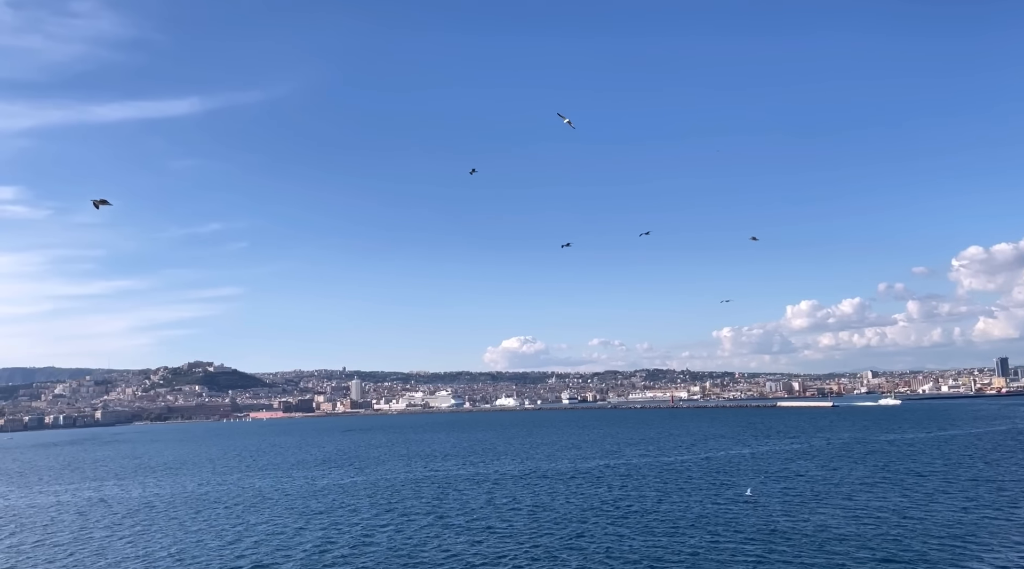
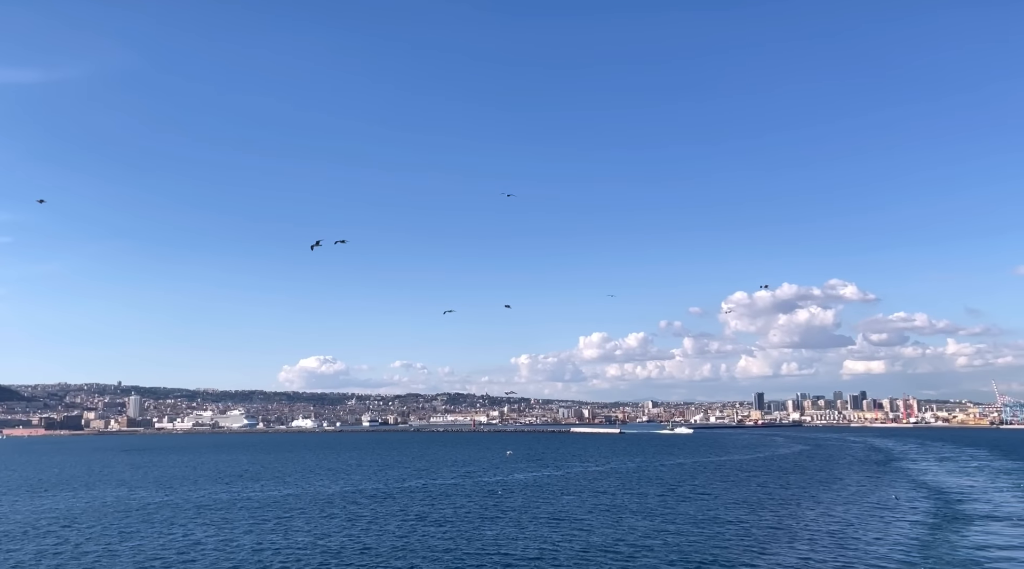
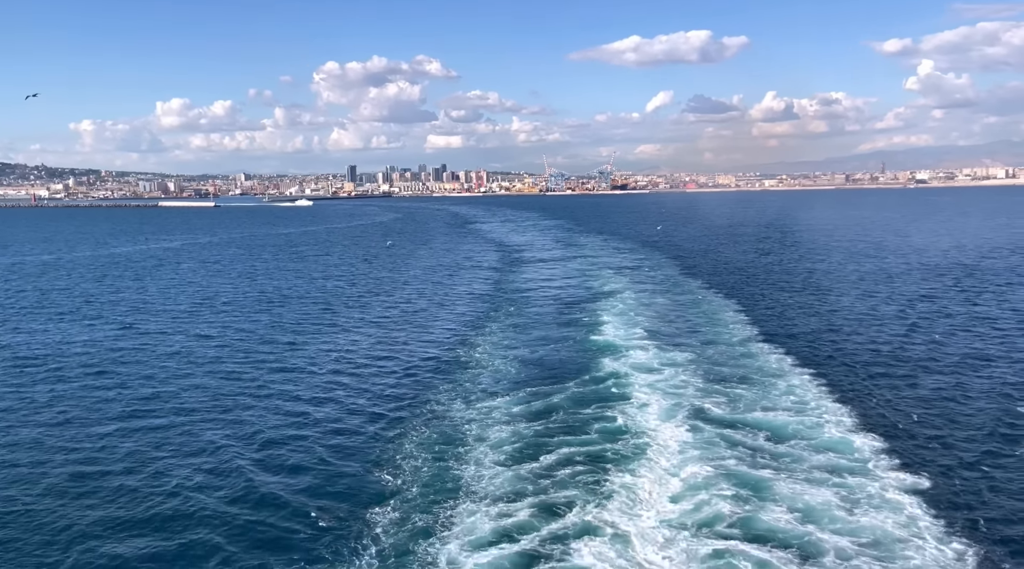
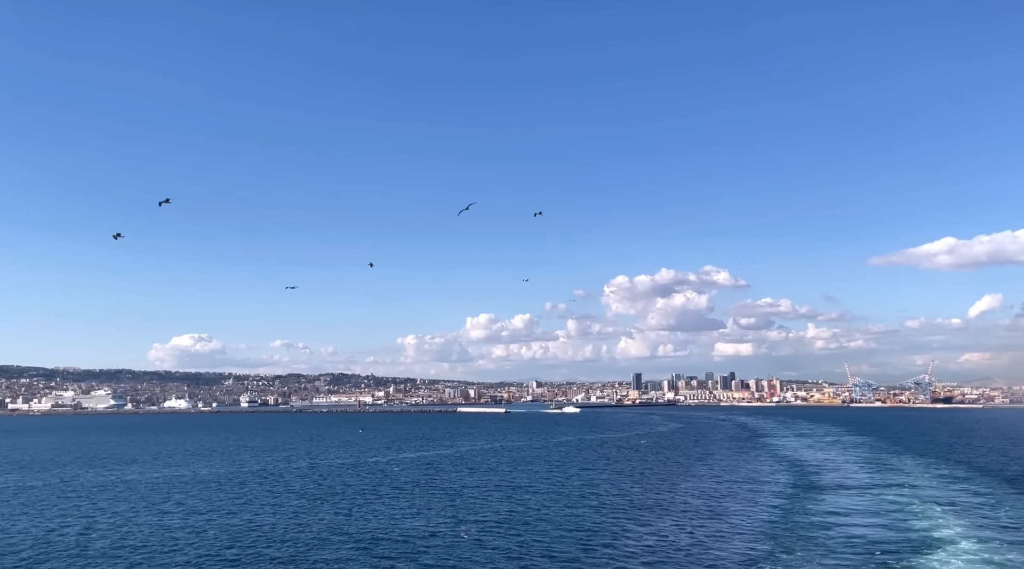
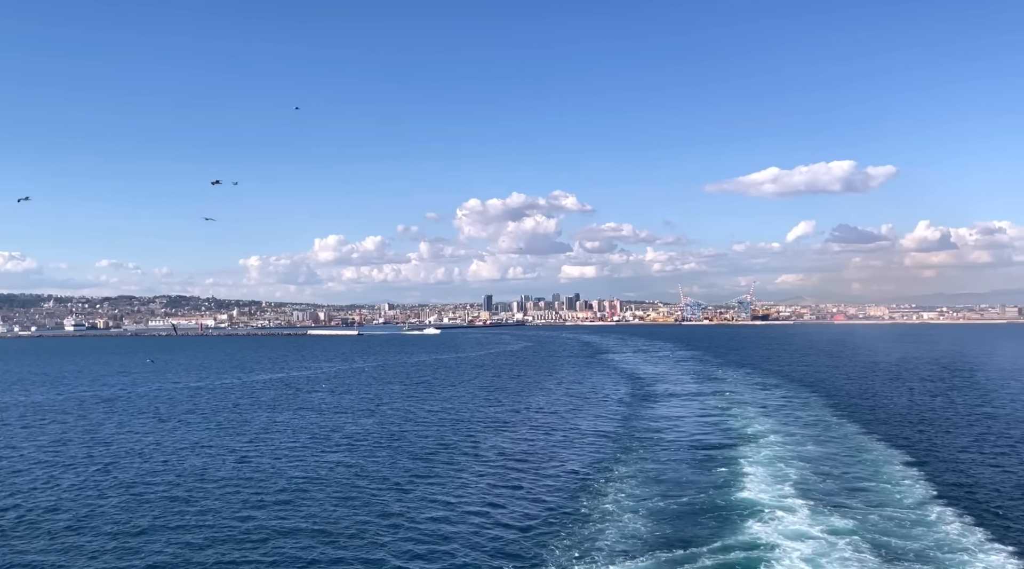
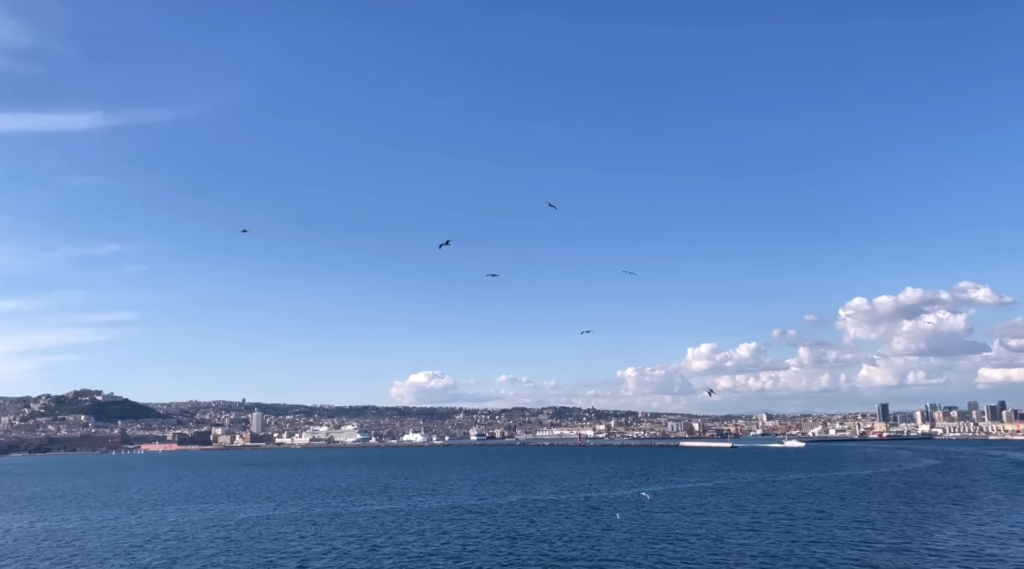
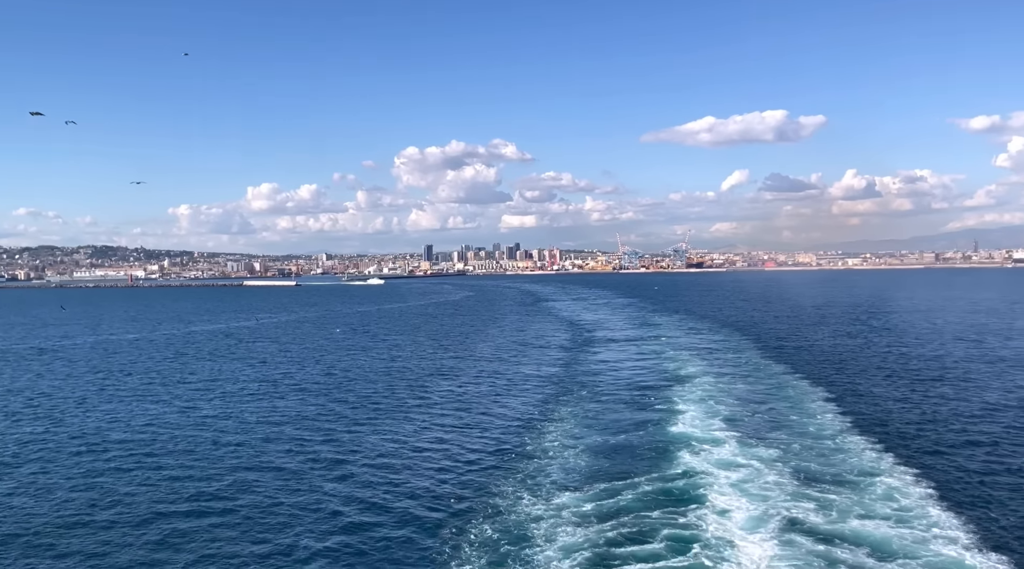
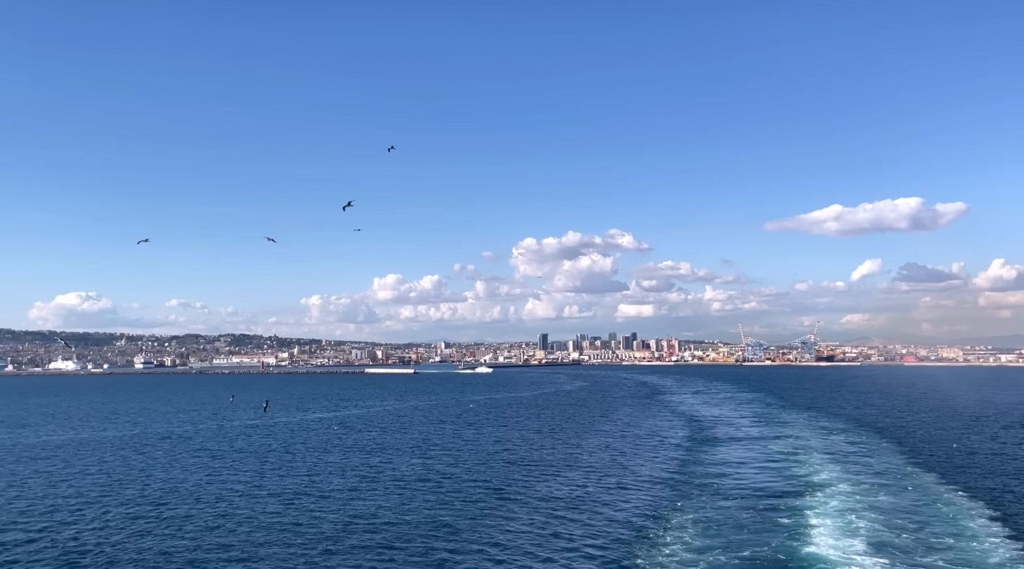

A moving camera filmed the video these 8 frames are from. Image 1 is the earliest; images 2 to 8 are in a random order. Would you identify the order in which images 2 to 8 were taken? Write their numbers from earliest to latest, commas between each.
6, 2, 4, 8, 5, 7, 3
